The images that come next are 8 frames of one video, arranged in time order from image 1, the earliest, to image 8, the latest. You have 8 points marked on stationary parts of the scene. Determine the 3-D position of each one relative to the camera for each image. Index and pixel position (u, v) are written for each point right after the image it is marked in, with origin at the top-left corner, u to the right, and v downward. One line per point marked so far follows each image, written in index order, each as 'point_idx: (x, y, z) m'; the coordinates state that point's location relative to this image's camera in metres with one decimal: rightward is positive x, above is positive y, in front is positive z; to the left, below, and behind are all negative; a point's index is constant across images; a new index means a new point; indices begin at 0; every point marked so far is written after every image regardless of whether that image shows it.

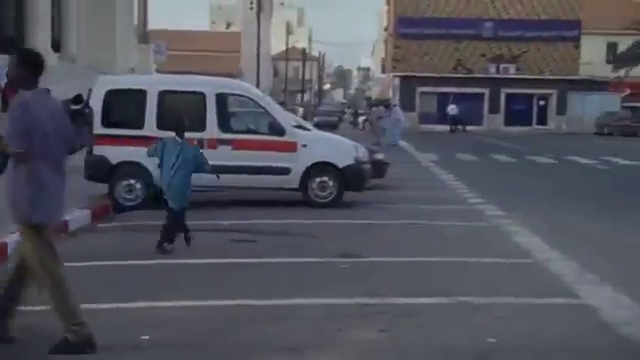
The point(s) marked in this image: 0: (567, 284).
0: (+3.0, -1.2, +10.0) m
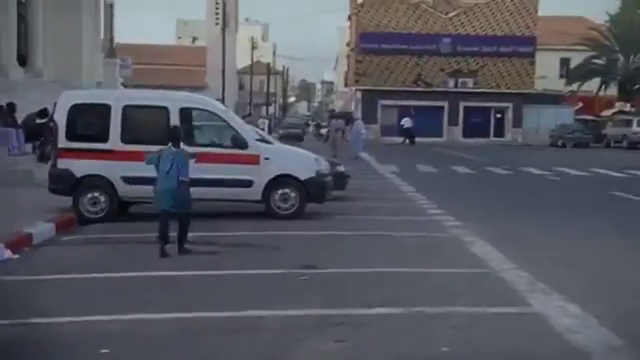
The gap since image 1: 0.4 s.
0: (+2.5, -1.4, +10.6) m
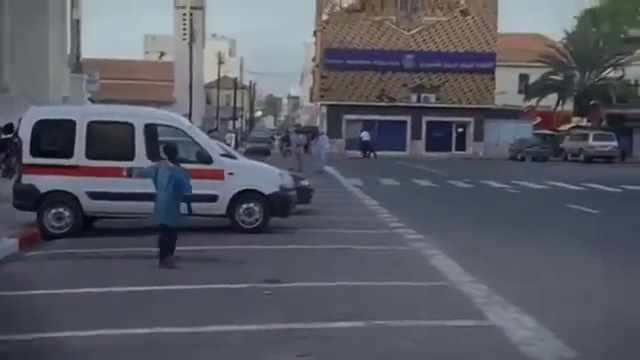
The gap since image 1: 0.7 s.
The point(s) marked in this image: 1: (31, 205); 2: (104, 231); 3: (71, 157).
0: (+2.0, -1.6, +11.0) m
1: (-5.7, -0.5, +17.5) m
2: (-4.5, -1.1, +18.5) m
3: (-4.8, +0.4, +17.3) m
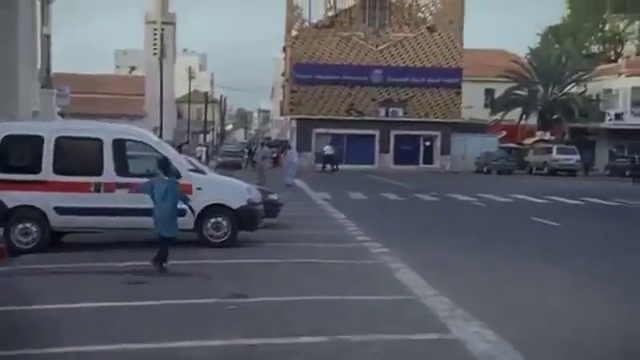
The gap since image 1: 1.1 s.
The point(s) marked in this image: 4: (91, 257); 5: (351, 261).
0: (+1.5, -1.8, +11.4) m
1: (-6.3, -0.8, +17.7) m
2: (-5.2, -1.4, +18.7) m
3: (-5.5, +0.1, +17.5) m
4: (-4.3, -1.4, +16.4) m
5: (+0.5, -1.4, +15.1) m
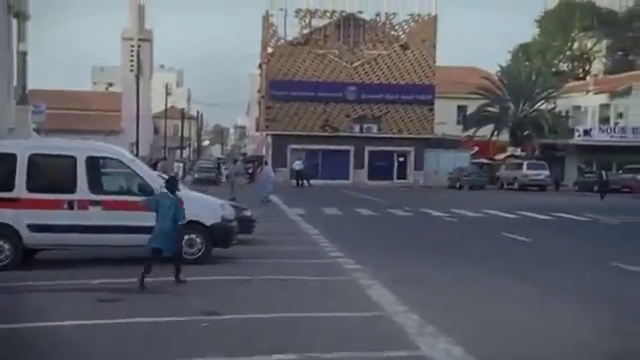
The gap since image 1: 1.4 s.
0: (+1.1, -2.0, +11.7) m
1: (-6.8, -1.1, +17.9) m
2: (-5.7, -1.7, +18.9) m
3: (-6.0, -0.2, +17.7) m
4: (-4.8, -1.7, +16.6) m
5: (+0.1, -1.7, +15.4) m
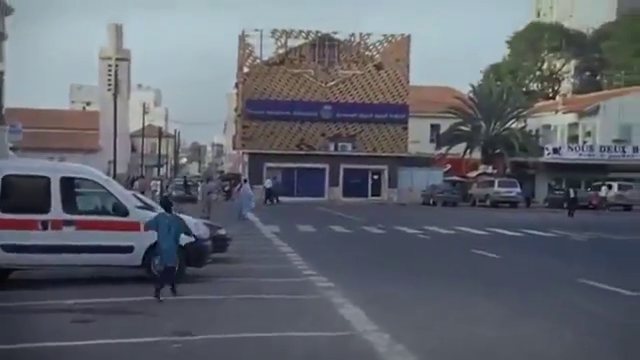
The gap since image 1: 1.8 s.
0: (+0.7, -2.3, +12.1) m
1: (-7.4, -1.6, +18.1) m
2: (-6.3, -2.2, +19.1) m
3: (-6.5, -0.6, +17.9) m
4: (-5.3, -2.1, +16.9) m
5: (-0.4, -2.1, +15.8) m
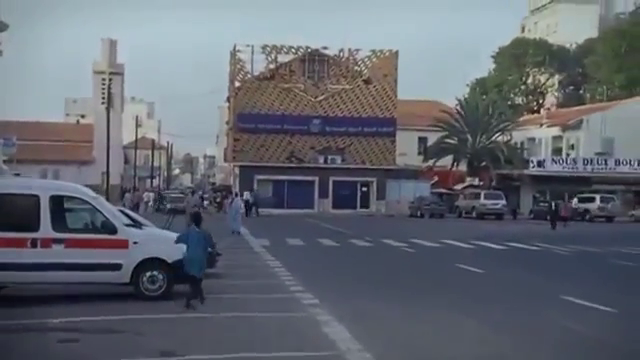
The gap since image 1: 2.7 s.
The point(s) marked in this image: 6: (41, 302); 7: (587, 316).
0: (+0.5, -2.7, +12.6) m
1: (-7.6, -2.0, +18.5) m
2: (-6.6, -2.6, +19.6) m
3: (-6.8, -1.0, +18.4) m
4: (-5.6, -2.5, +17.4) m
5: (-0.7, -2.4, +16.3) m
6: (-5.6, -2.4, +17.8) m
7: (+5.0, -2.5, +16.8) m
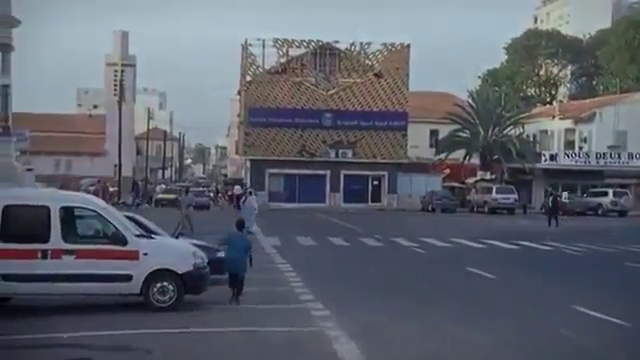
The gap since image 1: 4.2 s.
0: (+0.6, -3.1, +12.7) m
1: (-7.4, -2.2, +18.8) m
2: (-6.3, -2.7, +19.8) m
3: (-6.6, -1.2, +18.6) m
4: (-5.4, -2.8, +17.6) m
5: (-0.5, -2.7, +16.4) m
6: (-5.4, -2.7, +18.0) m
7: (+5.1, -2.7, +16.8) m
